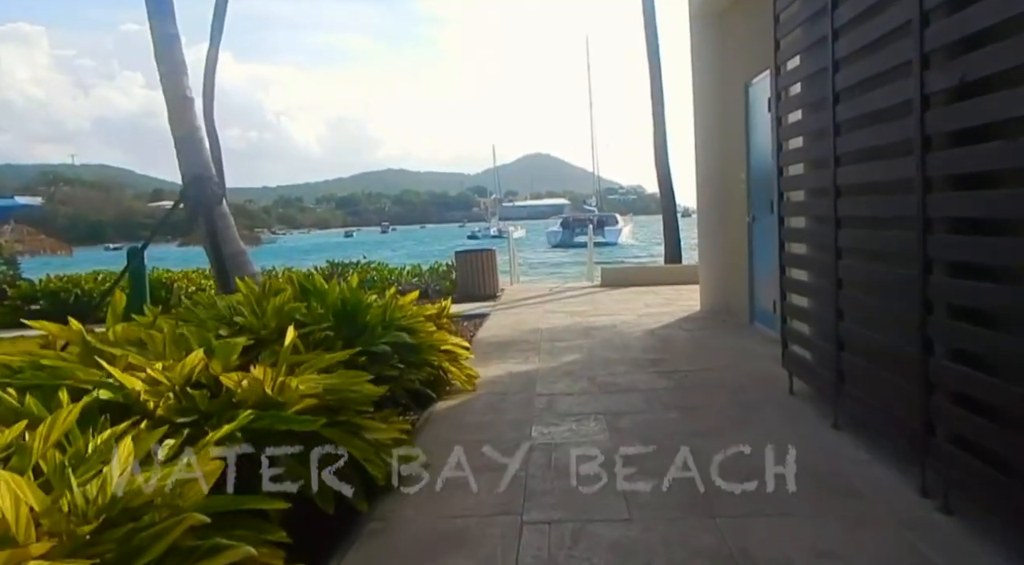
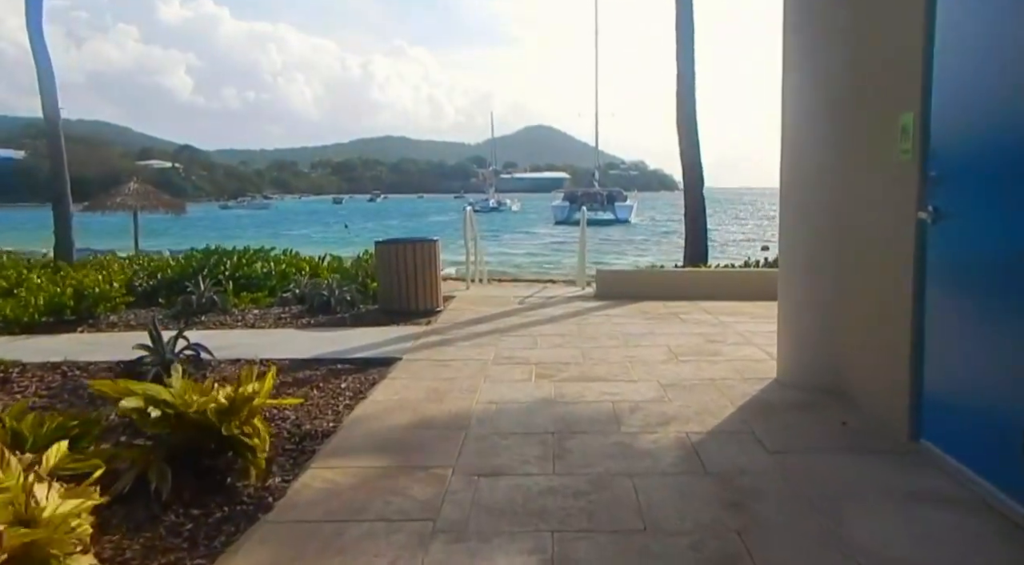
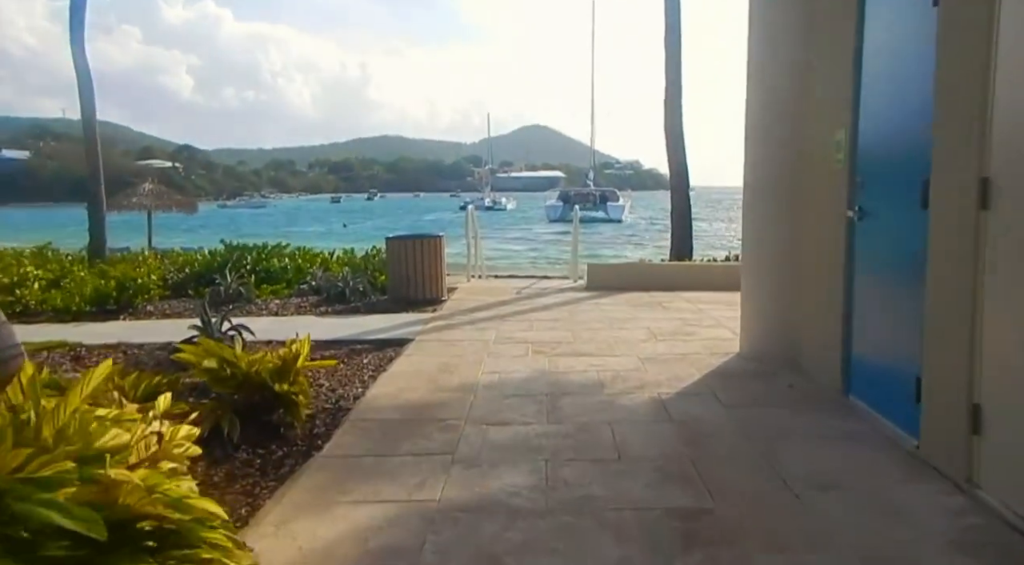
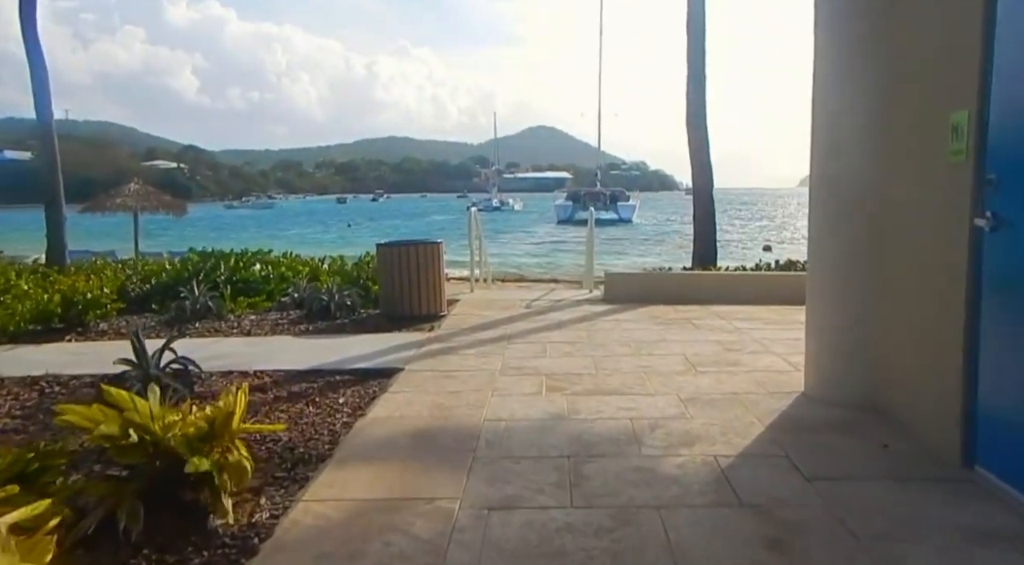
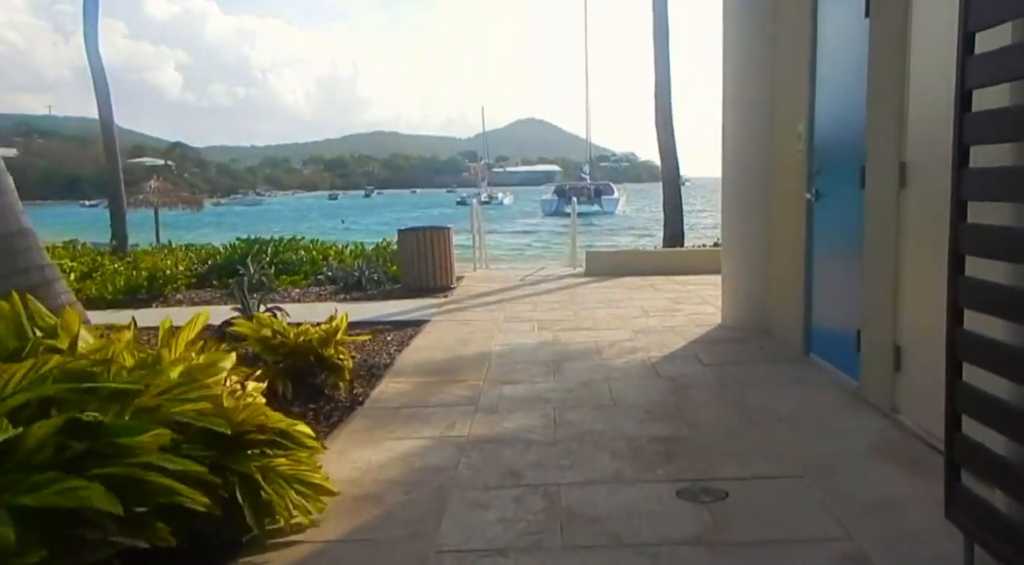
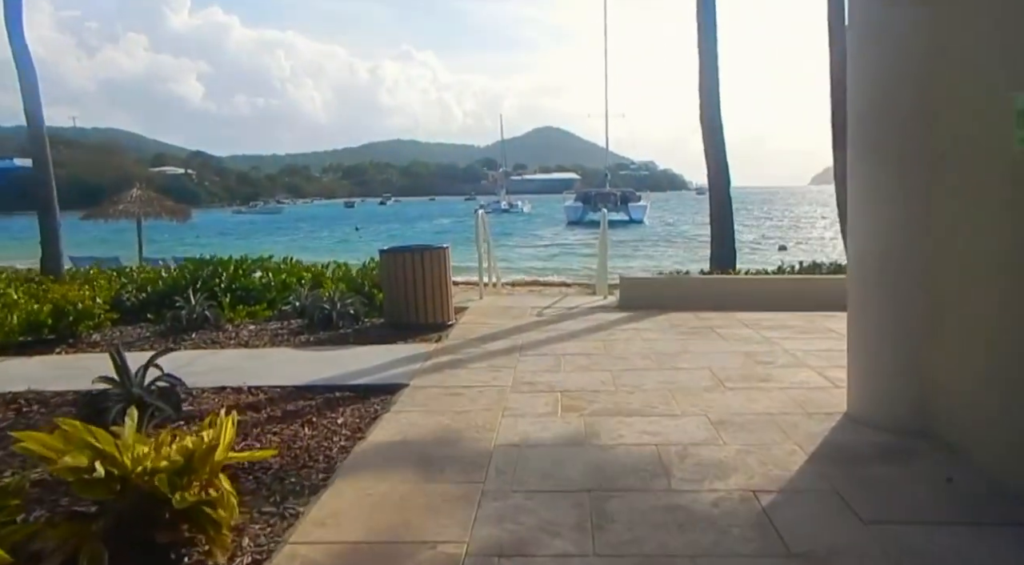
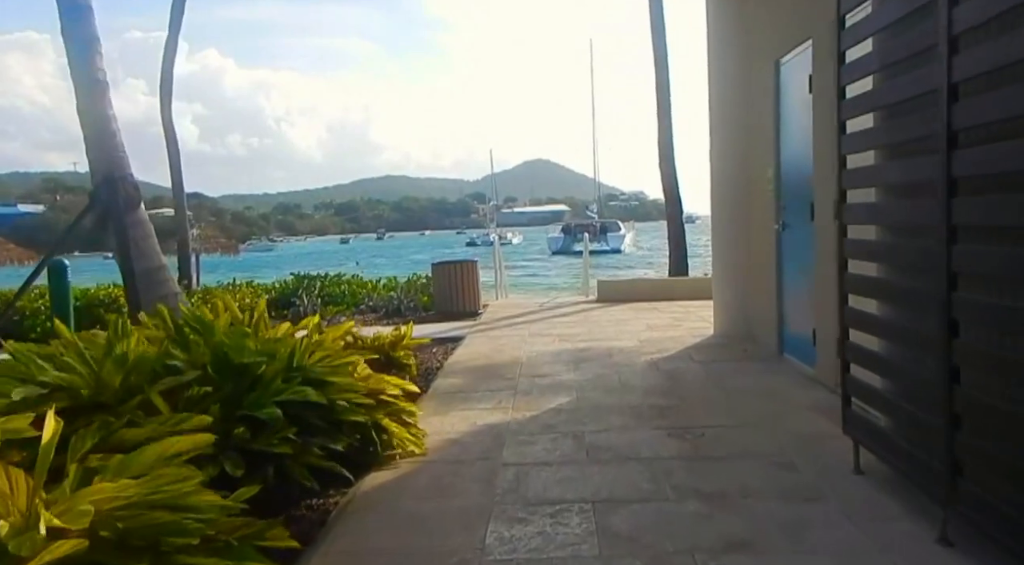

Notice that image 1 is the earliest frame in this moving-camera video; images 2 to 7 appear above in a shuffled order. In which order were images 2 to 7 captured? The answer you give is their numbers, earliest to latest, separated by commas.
7, 5, 3, 2, 4, 6
